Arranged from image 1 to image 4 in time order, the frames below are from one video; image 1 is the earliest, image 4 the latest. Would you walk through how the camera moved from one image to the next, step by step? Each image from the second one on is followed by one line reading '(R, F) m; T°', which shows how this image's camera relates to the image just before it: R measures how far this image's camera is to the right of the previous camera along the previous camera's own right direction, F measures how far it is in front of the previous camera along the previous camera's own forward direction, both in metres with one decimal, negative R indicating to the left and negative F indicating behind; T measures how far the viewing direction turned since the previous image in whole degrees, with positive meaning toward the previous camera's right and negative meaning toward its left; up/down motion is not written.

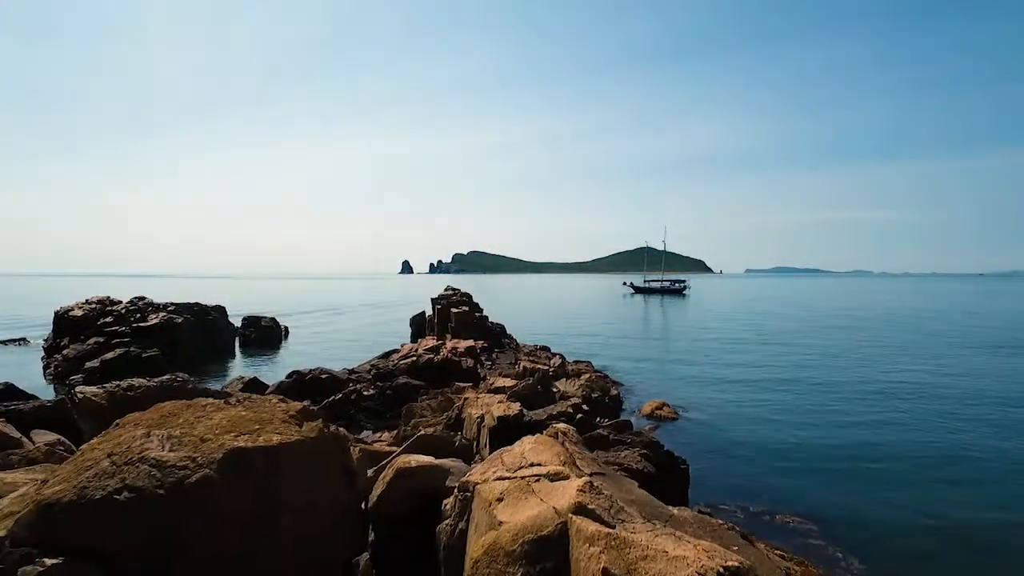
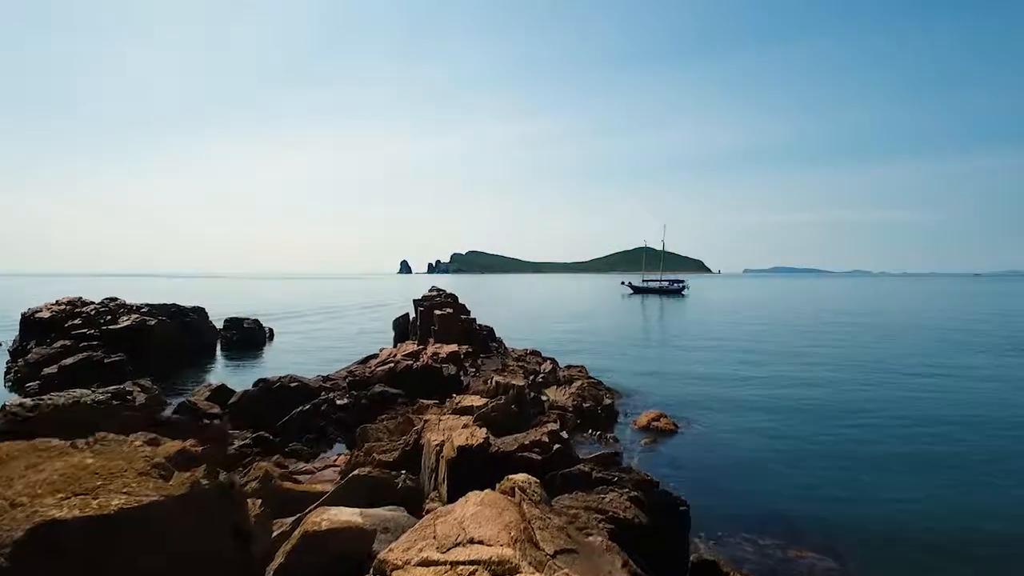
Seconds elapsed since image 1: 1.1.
(+0.8, +2.6) m; 0°
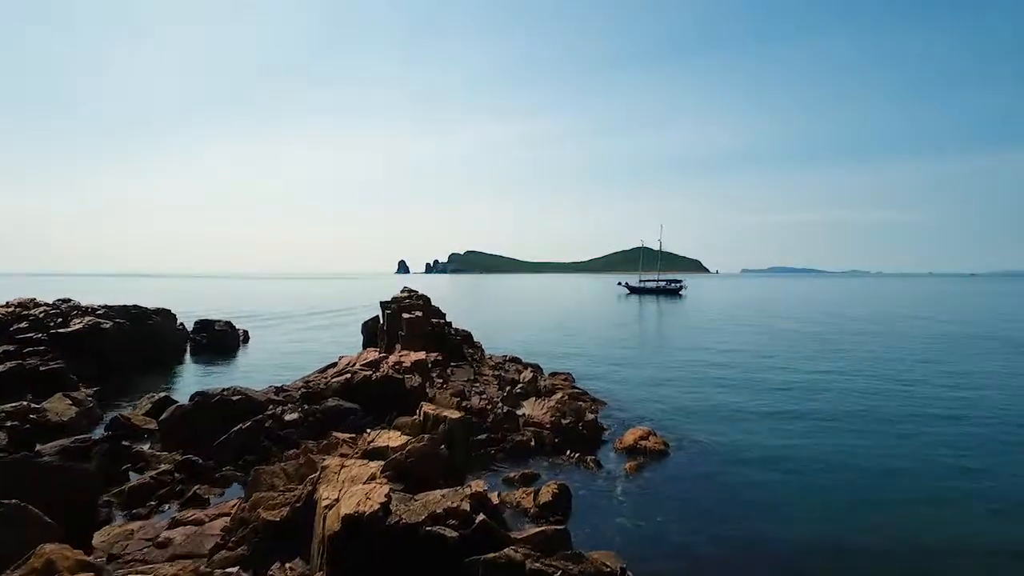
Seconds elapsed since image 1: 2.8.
(+1.4, +3.6) m; 0°
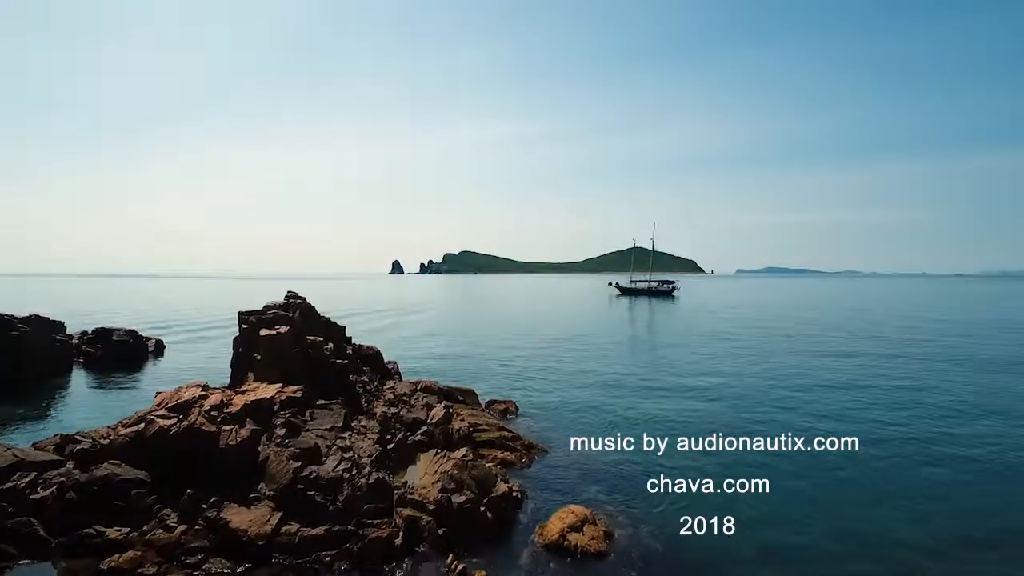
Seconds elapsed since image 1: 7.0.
(+4.2, +9.8) m; 0°
